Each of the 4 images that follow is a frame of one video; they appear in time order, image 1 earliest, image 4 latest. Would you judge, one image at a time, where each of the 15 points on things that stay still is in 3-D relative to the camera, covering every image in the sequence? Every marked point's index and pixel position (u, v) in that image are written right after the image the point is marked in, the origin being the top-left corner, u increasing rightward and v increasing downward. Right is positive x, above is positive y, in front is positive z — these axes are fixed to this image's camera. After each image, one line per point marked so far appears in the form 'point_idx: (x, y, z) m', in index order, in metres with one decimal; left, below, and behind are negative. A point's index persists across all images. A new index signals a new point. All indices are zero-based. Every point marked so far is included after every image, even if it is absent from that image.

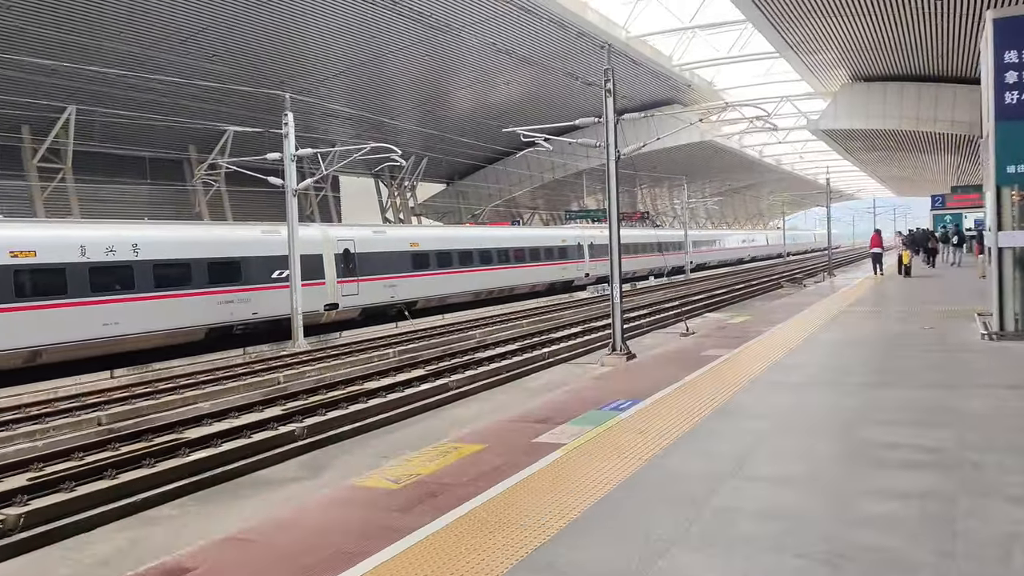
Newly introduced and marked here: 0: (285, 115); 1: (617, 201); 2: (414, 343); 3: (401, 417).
0: (-4.5, +3.4, +15.3) m
1: (+1.7, +1.4, +12.8) m
2: (-2.0, -1.2, +15.9) m
3: (-1.3, -1.5, +9.1) m
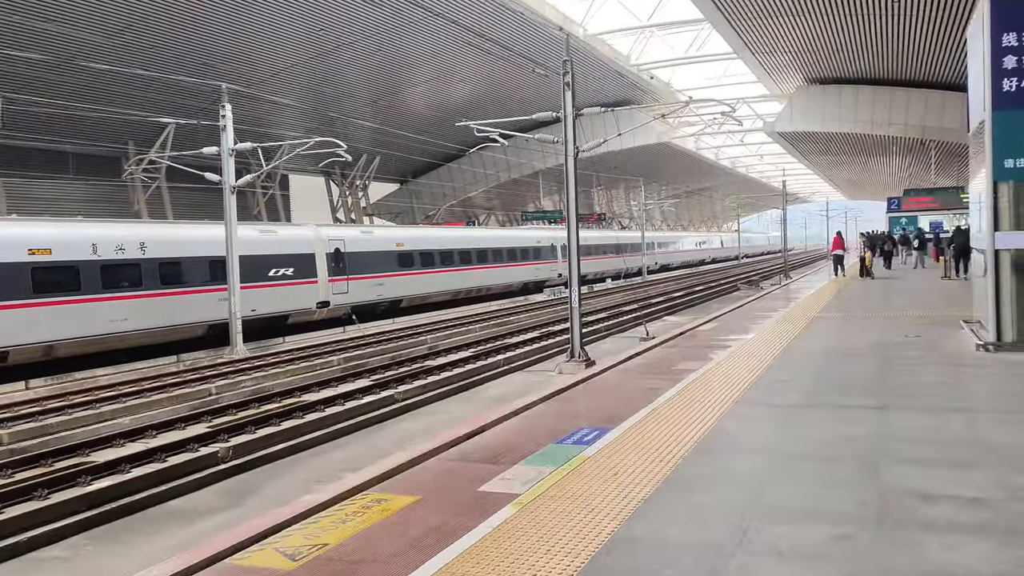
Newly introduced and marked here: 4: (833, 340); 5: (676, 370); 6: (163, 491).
0: (-5.4, +3.4, +14.3) m
1: (+1.0, +1.4, +12.1) m
2: (-2.9, -1.2, +15.0) m
3: (-1.9, -1.6, +8.2) m
4: (+4.5, -0.8, +10.5) m
5: (+2.4, -1.2, +10.4) m
6: (-2.9, -1.7, +6.4) m
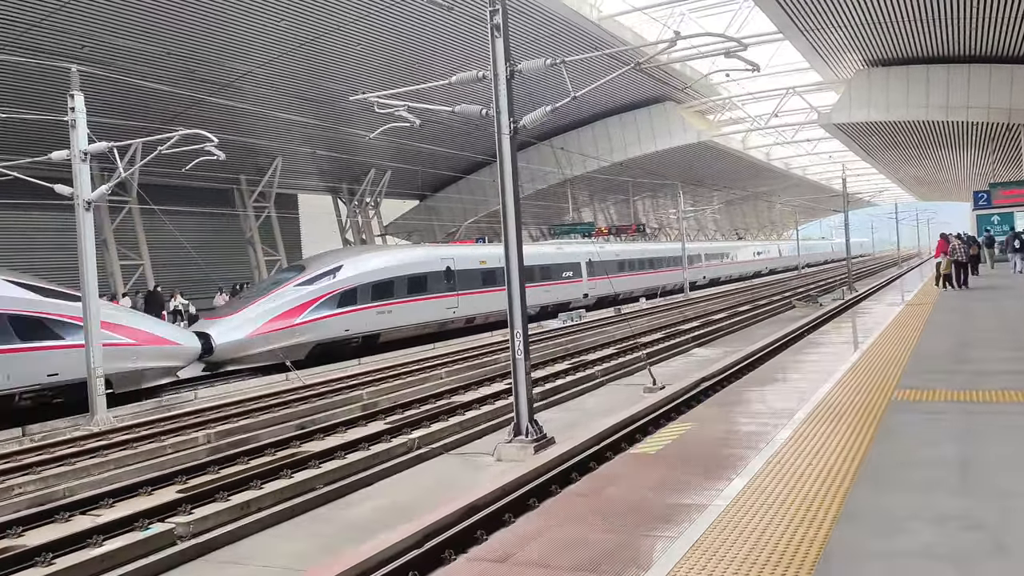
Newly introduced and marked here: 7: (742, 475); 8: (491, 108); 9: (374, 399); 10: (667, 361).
0: (-6.2, +2.7, +10.9) m
1: (0.0, +0.9, +8.1) m
2: (-3.5, -1.8, +11.3) m
3: (-3.0, -2.0, +4.4) m
4: (+3.4, -1.1, +6.2) m
5: (+1.3, -1.5, +6.3) m
6: (-4.2, -2.1, +2.7) m
7: (+2.0, -1.4, +6.2) m
8: (-0.2, +1.9, +8.2) m
9: (-2.2, -1.7, +11.9) m
10: (+2.9, -1.4, +14.2) m
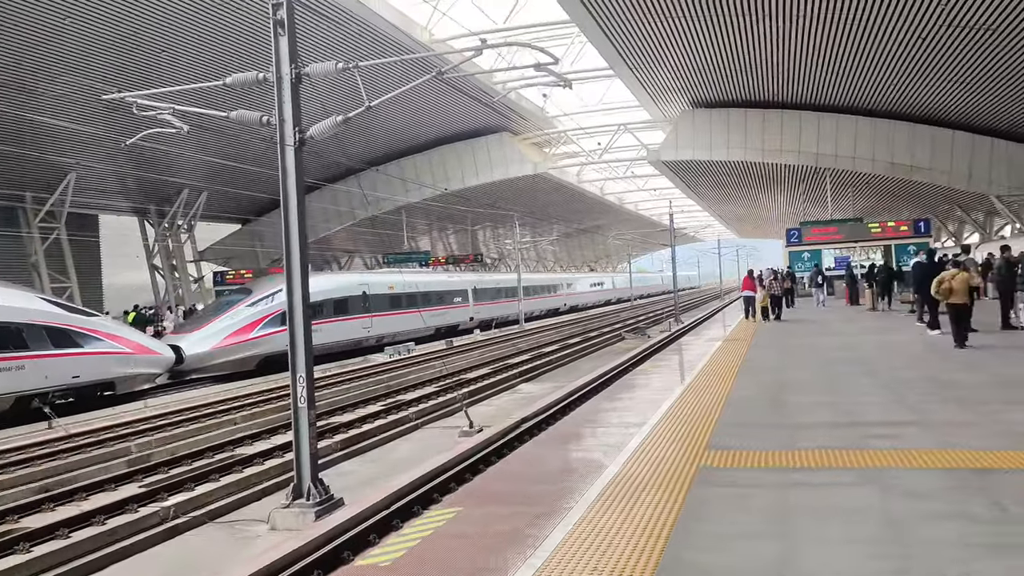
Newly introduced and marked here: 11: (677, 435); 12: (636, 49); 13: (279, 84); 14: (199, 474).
0: (-8.6, +2.3, +8.5) m
1: (-1.9, +0.6, +7.0) m
2: (-6.1, -2.2, +9.2) m
3: (-4.2, -2.2, +2.6) m
4: (+1.8, -1.4, +5.6) m
5: (-0.3, -1.8, +5.3) m
6: (-5.0, -2.2, +0.7) m
7: (+0.3, -1.7, +5.4) m
8: (-2.2, +1.6, +7.1) m
9: (-4.9, -2.2, +10.2) m
10: (-0.4, -2.0, +13.4) m
11: (+1.6, -1.5, +7.8) m
12: (+3.1, +6.3, +19.4) m
13: (-2.1, +1.9, +7.0) m
14: (-3.3, -2.0, +8.1) m
